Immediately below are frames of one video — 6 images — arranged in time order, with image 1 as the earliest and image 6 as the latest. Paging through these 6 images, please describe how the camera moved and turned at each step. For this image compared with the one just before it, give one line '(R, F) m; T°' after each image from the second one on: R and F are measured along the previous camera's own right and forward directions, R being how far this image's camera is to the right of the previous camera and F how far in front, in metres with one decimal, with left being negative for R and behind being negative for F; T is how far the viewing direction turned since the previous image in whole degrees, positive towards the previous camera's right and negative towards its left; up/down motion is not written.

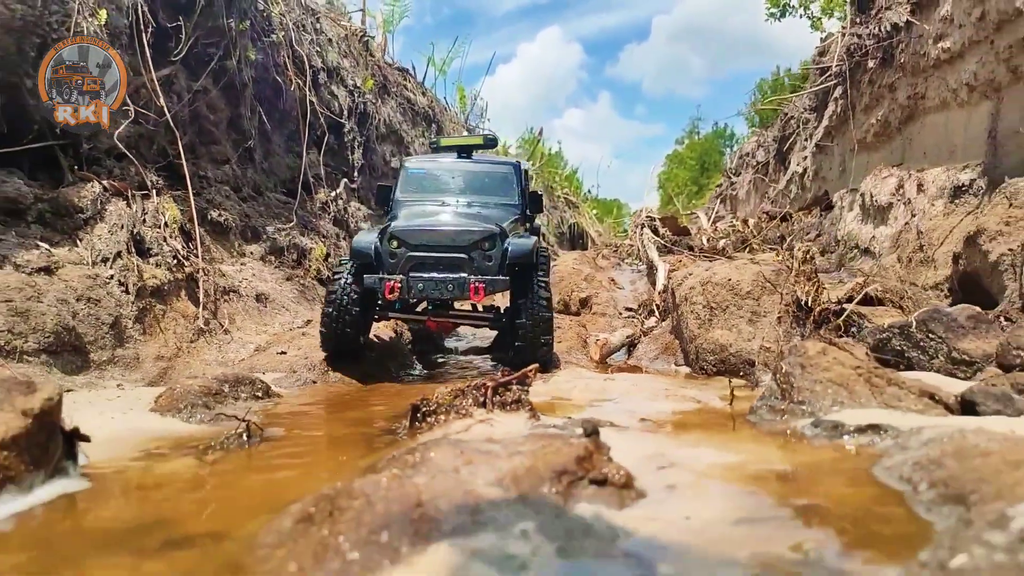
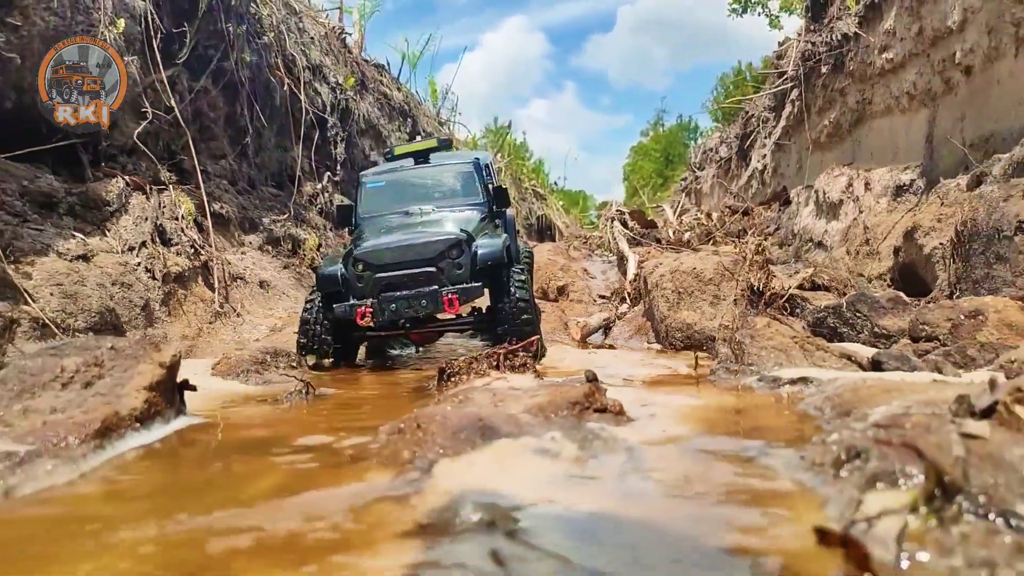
(-0.3, -0.8) m; +3°
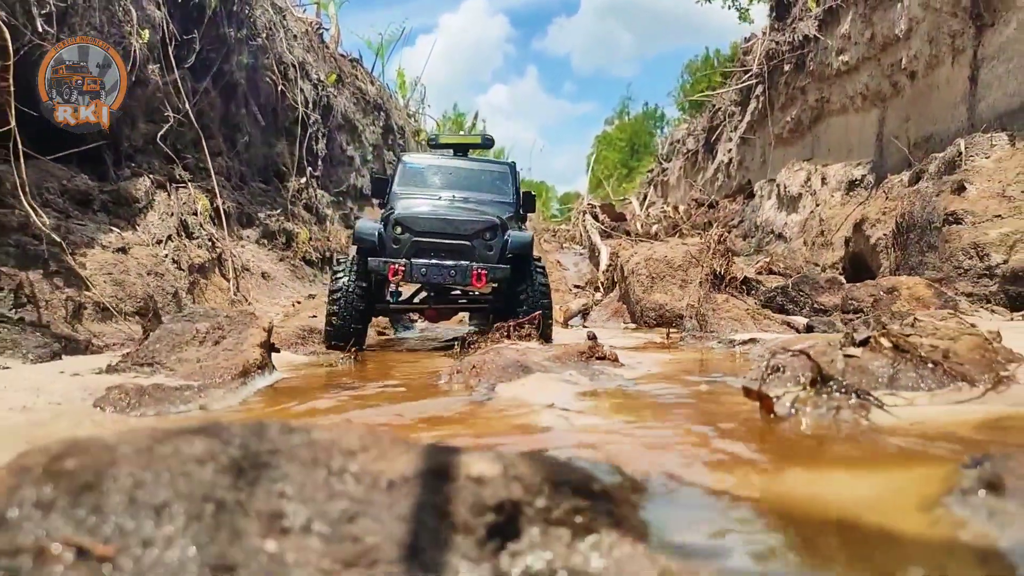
(-0.4, -1.0) m; +4°
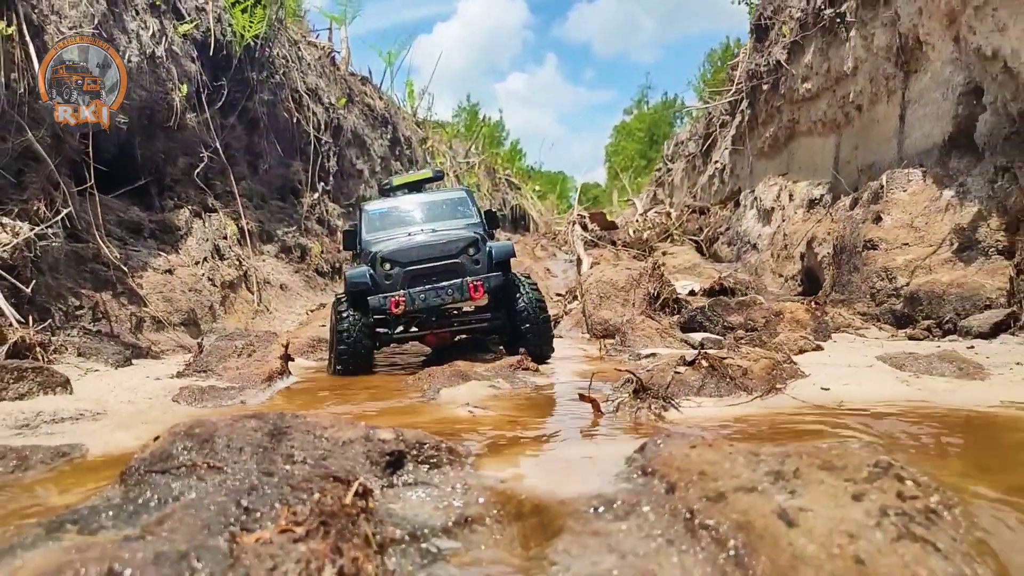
(+0.6, -1.4) m; -1°
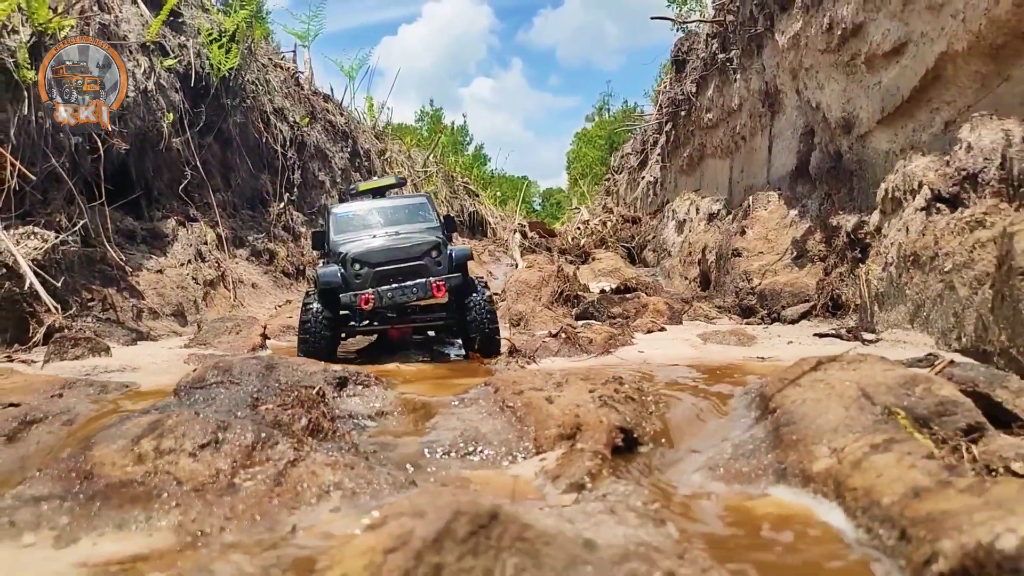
(+0.5, -1.9) m; +4°
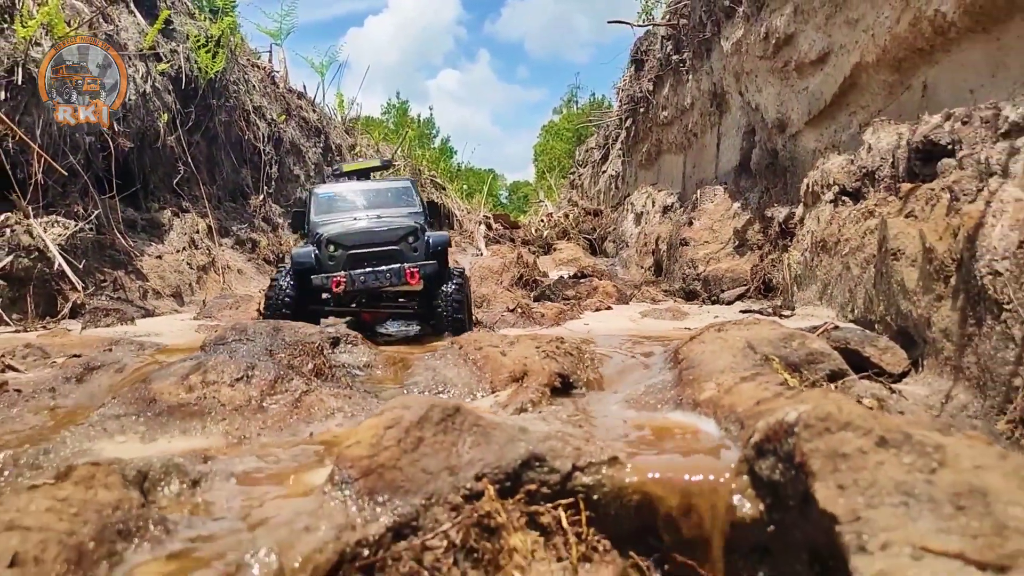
(+0.1, -1.0) m; +2°
